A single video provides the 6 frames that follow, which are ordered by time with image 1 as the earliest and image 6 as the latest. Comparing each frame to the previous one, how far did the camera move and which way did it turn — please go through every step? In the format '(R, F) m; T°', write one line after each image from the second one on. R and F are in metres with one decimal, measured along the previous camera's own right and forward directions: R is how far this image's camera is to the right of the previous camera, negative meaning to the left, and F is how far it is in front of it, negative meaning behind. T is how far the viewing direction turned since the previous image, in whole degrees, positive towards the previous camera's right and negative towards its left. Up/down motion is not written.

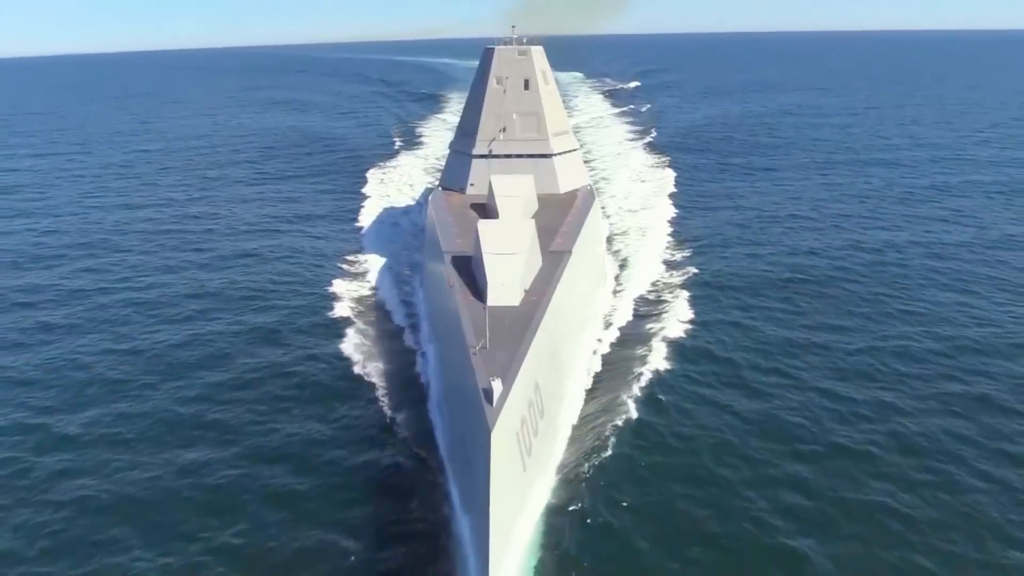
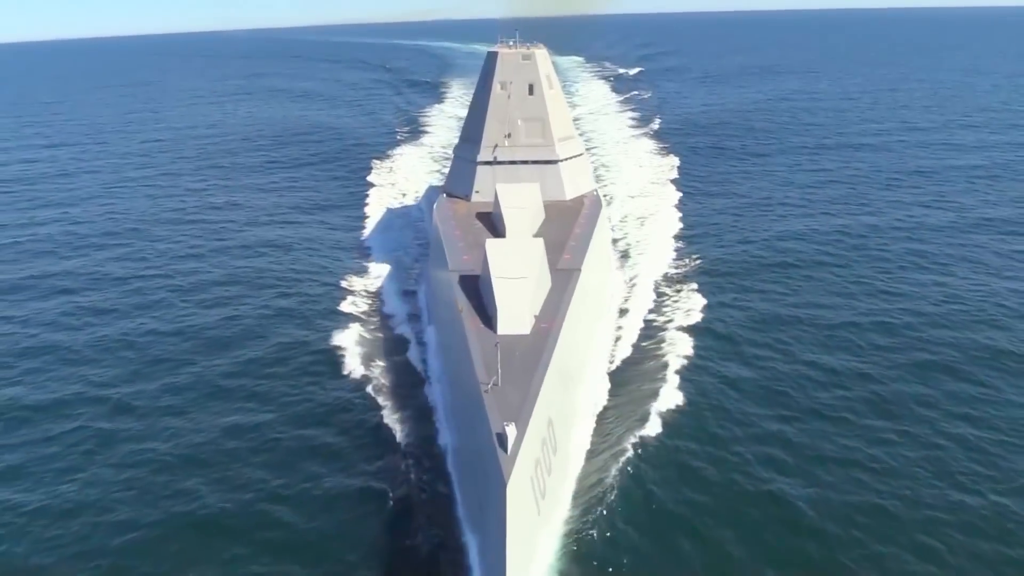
(-0.3, -2.0) m; 0°
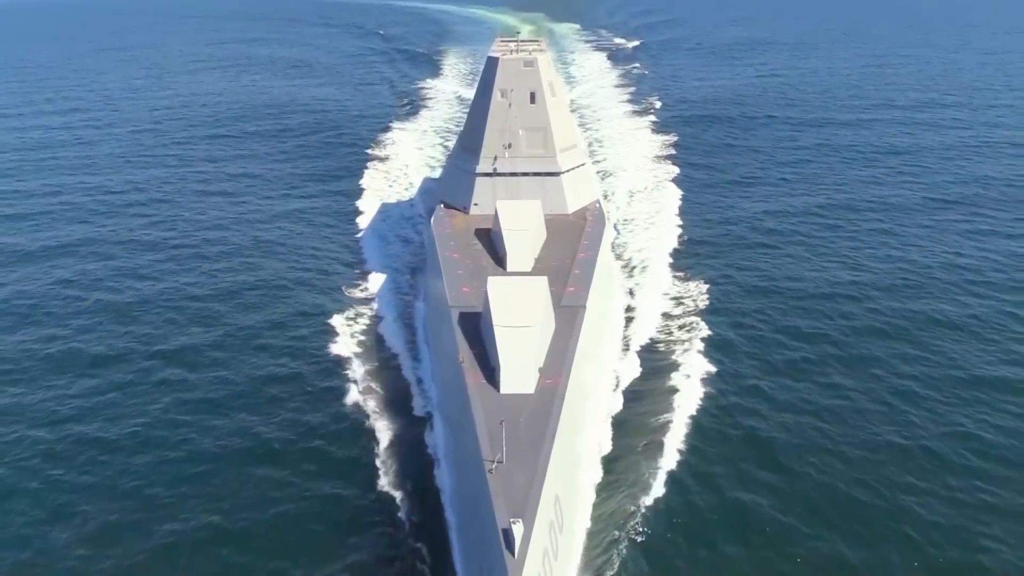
(-0.4, -2.8) m; +1°
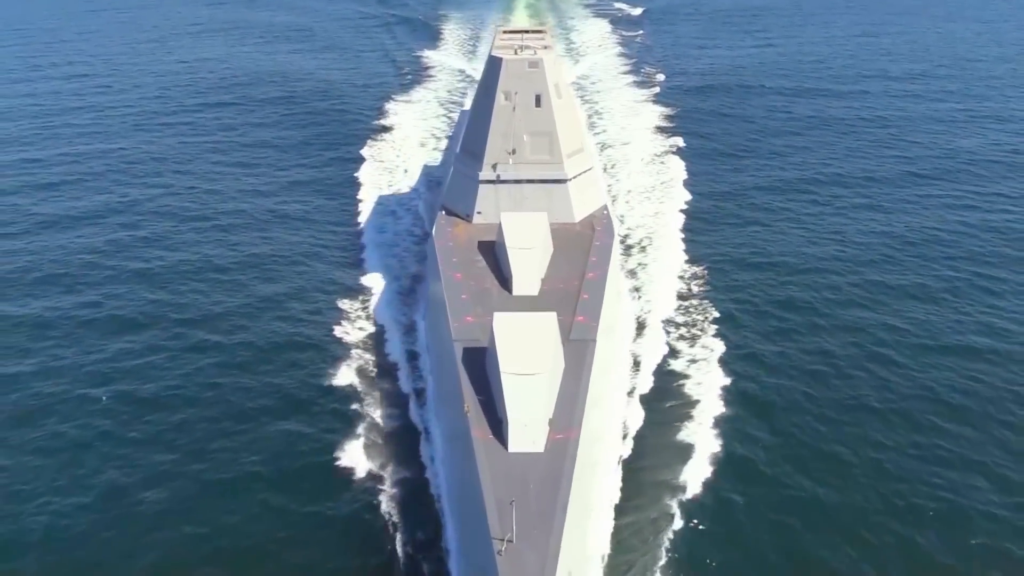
(-0.4, -1.9) m; 0°
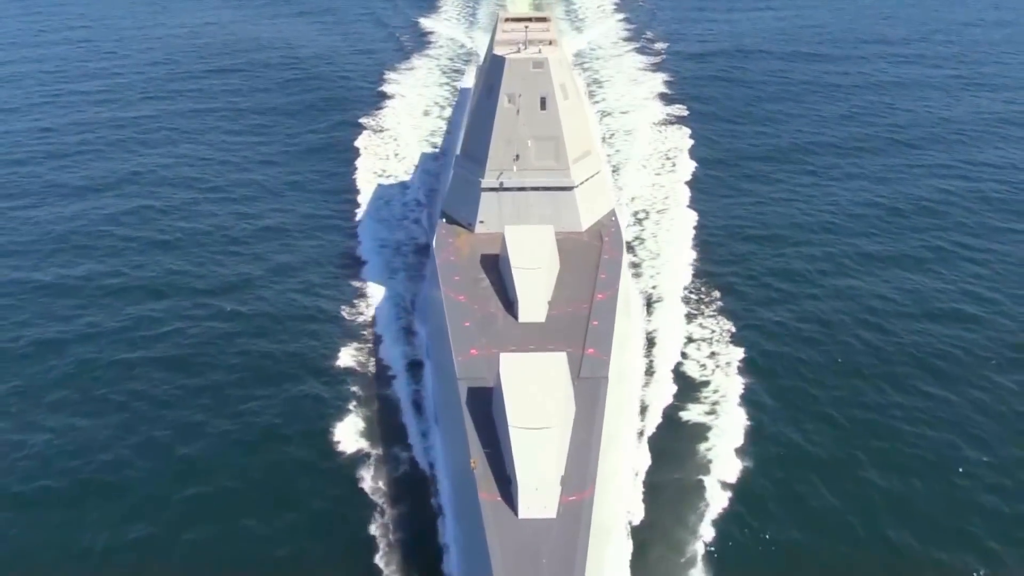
(-0.4, -1.4) m; 0°
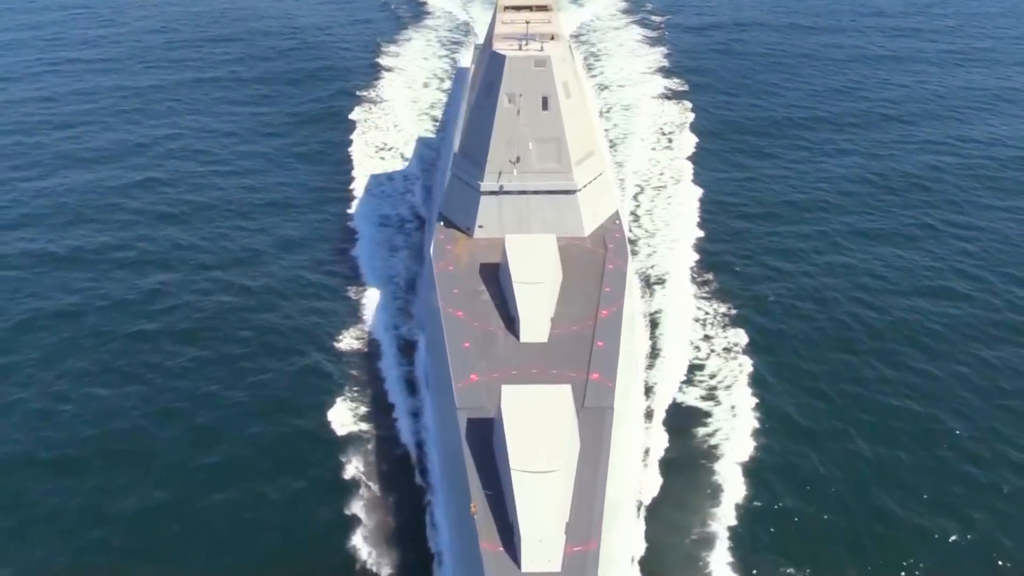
(-0.3, -0.8) m; +1°
